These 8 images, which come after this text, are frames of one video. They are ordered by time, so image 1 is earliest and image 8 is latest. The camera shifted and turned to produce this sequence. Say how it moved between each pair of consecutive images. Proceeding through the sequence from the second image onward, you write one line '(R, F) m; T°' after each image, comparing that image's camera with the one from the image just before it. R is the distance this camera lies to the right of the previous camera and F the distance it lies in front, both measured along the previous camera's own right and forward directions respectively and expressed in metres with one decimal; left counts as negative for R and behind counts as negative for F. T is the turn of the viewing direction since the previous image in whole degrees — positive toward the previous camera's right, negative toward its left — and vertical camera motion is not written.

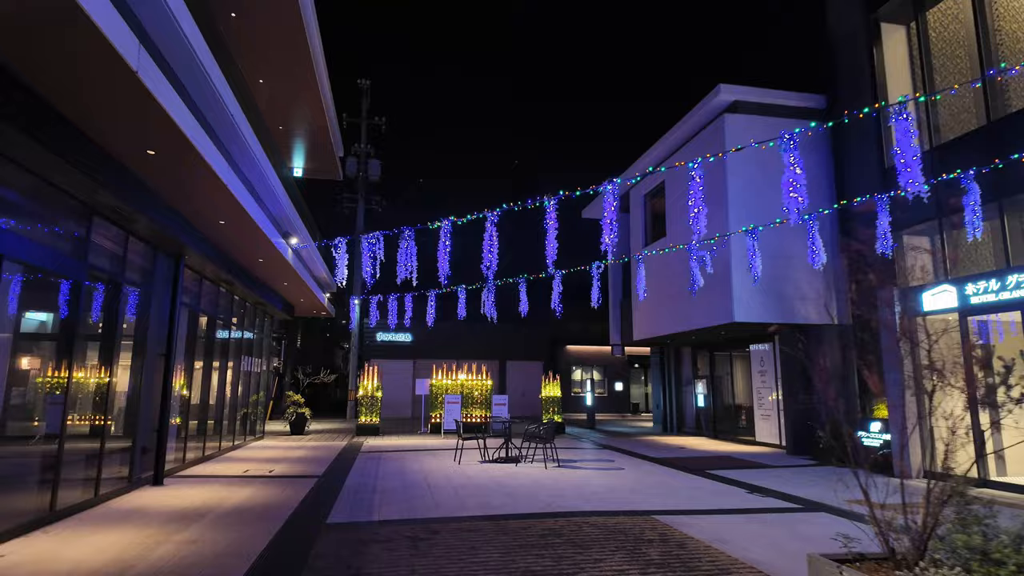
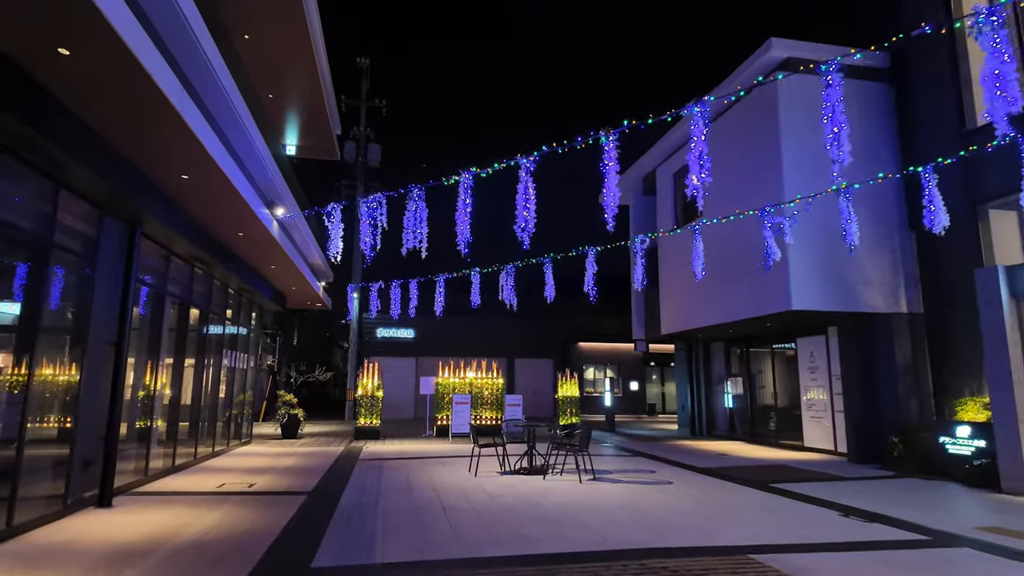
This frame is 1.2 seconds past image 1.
(-0.4, +1.6) m; 0°
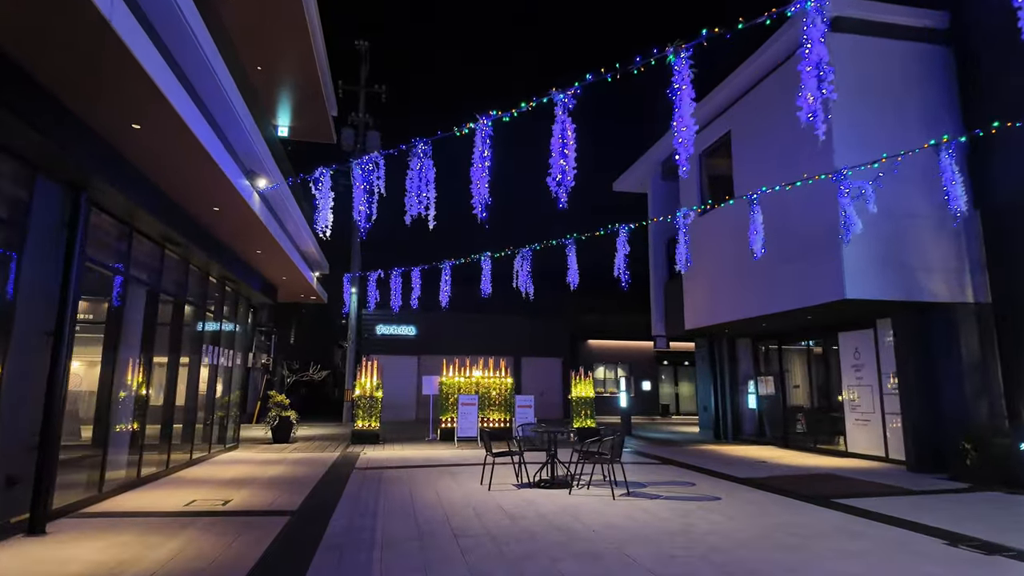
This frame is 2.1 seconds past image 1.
(-0.2, +1.2) m; 0°
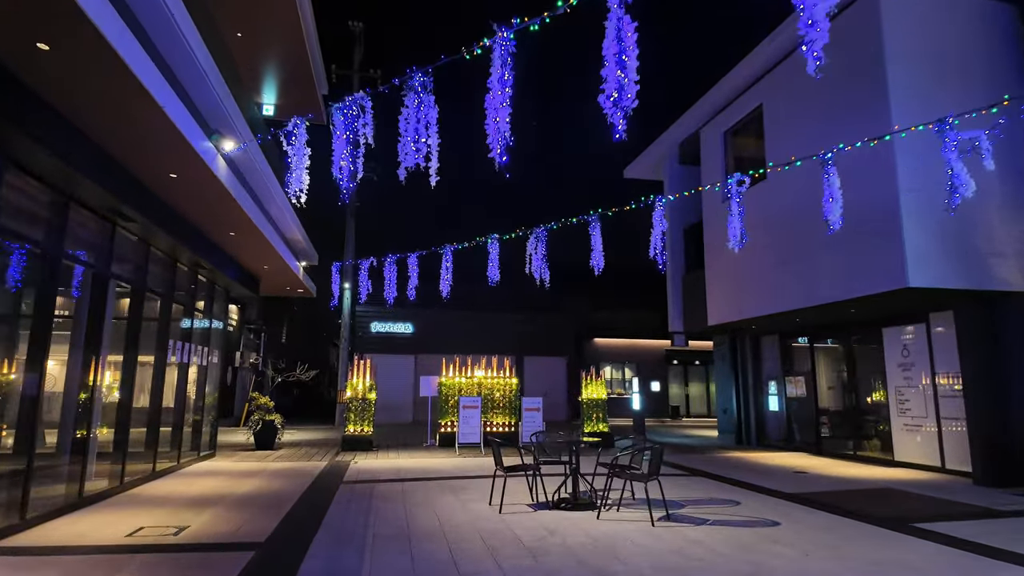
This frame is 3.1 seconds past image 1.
(-0.2, +1.2) m; 0°
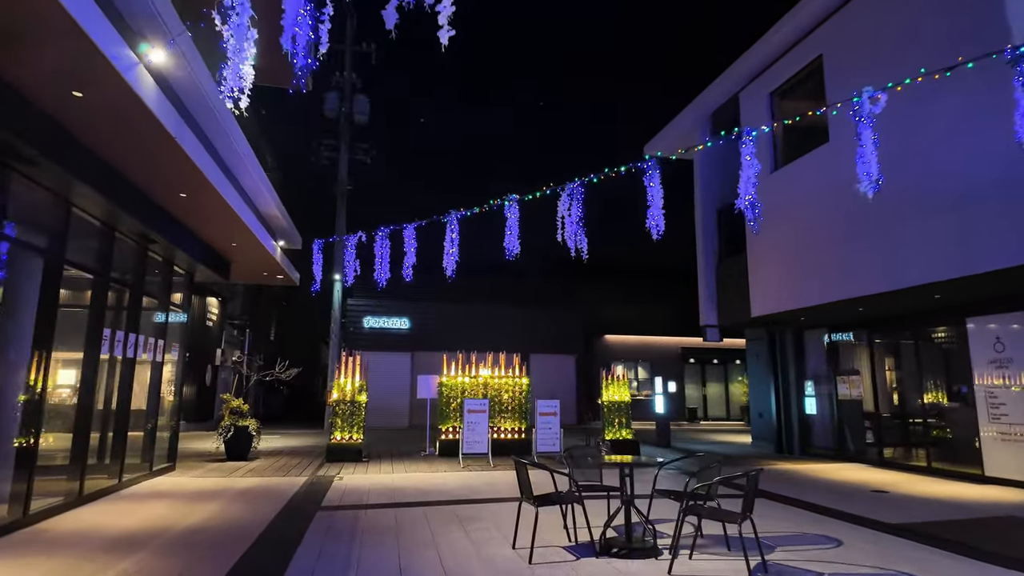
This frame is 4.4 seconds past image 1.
(-0.3, +1.7) m; 0°
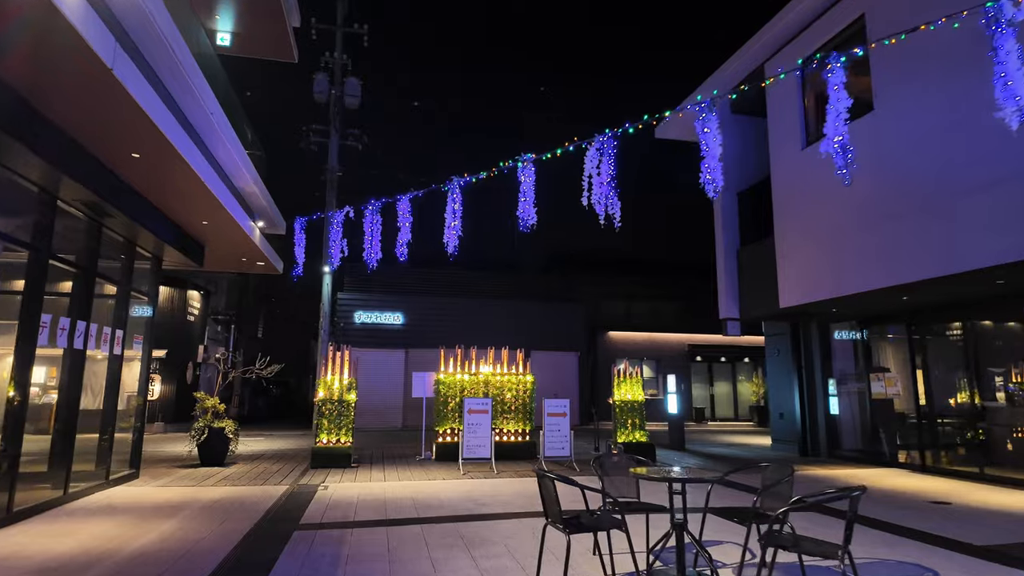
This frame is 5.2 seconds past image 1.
(-0.2, +1.0) m; +1°
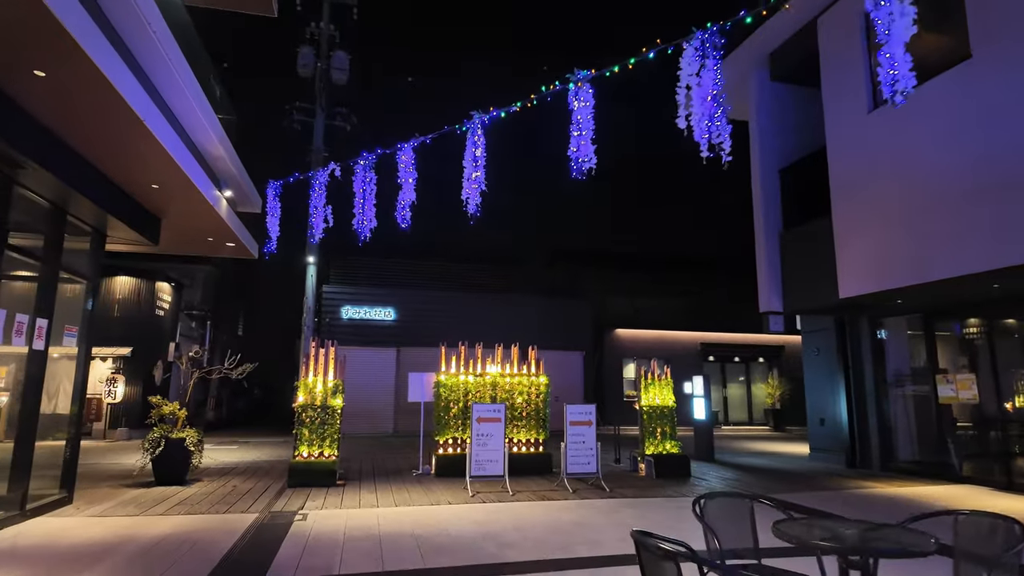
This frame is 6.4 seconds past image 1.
(-0.4, +1.5) m; +1°
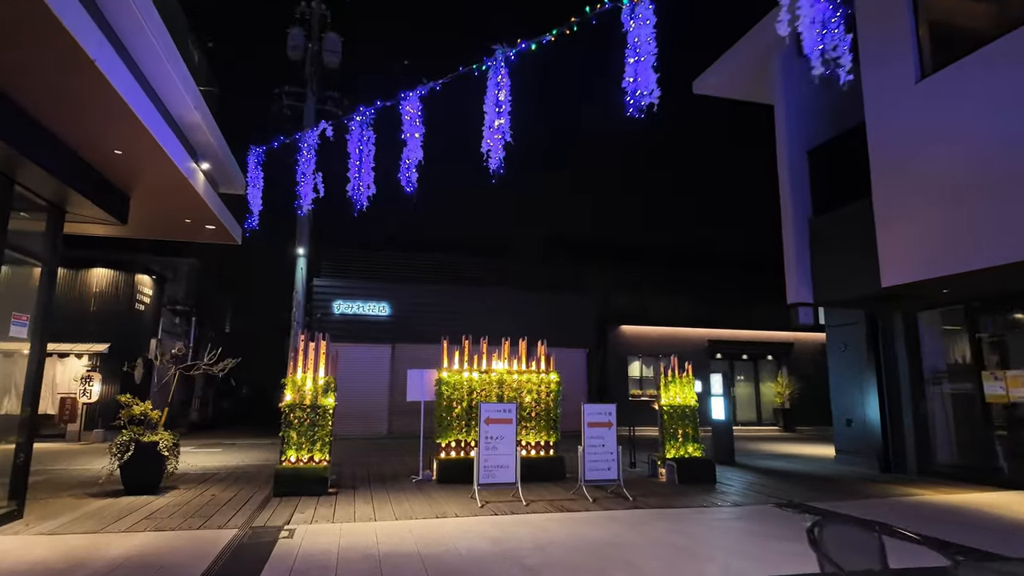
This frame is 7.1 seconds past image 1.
(-0.2, +0.8) m; +1°
